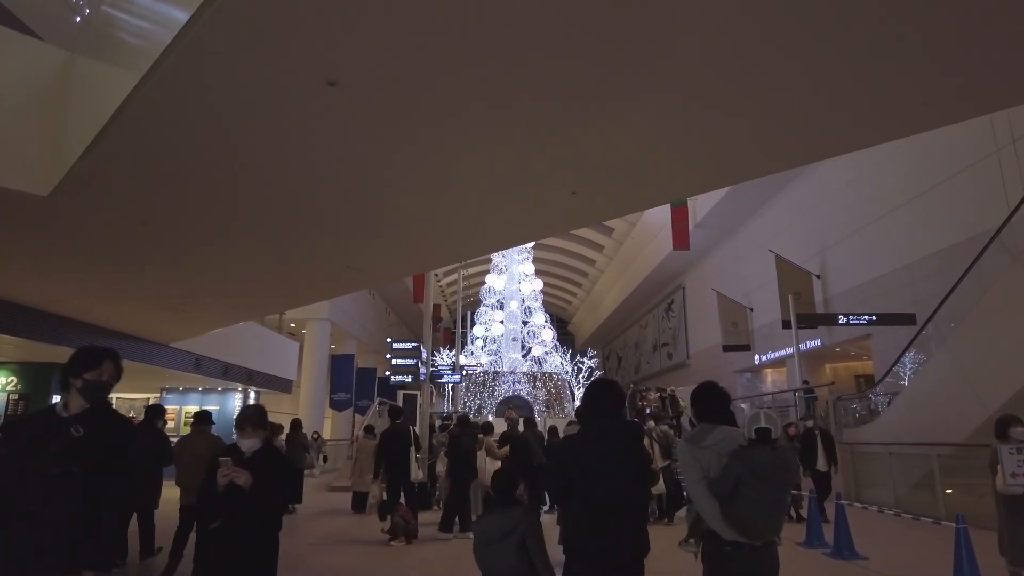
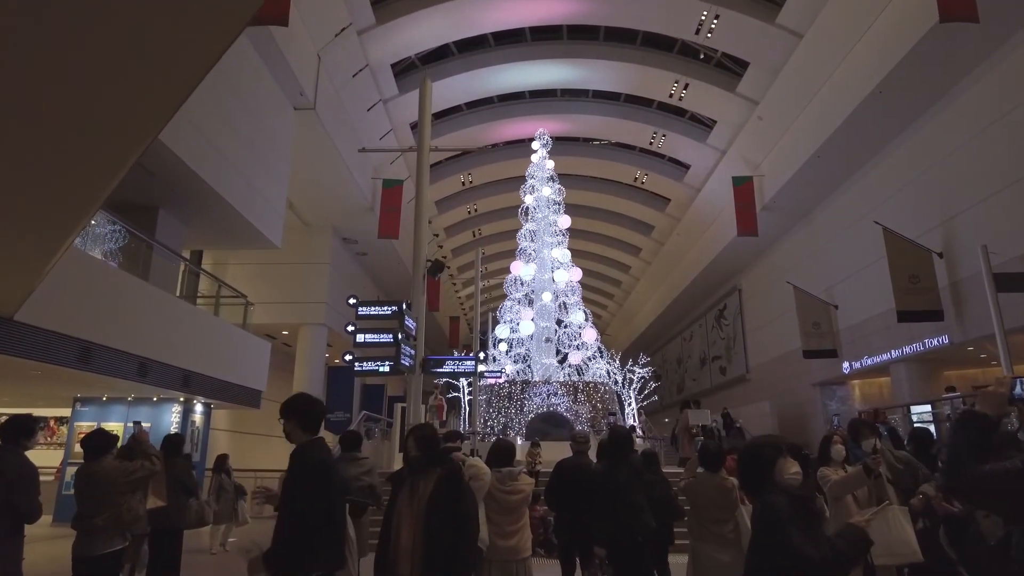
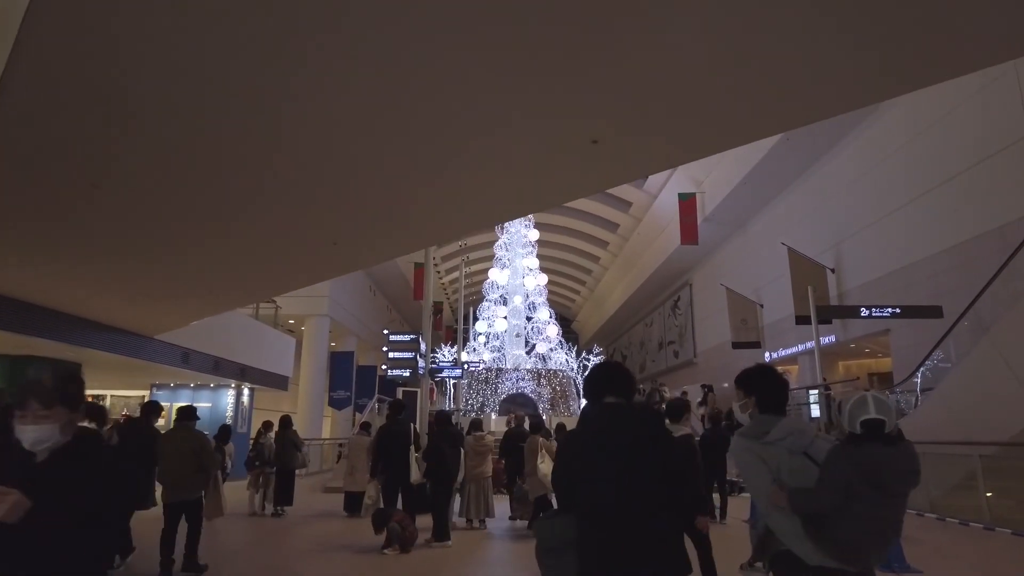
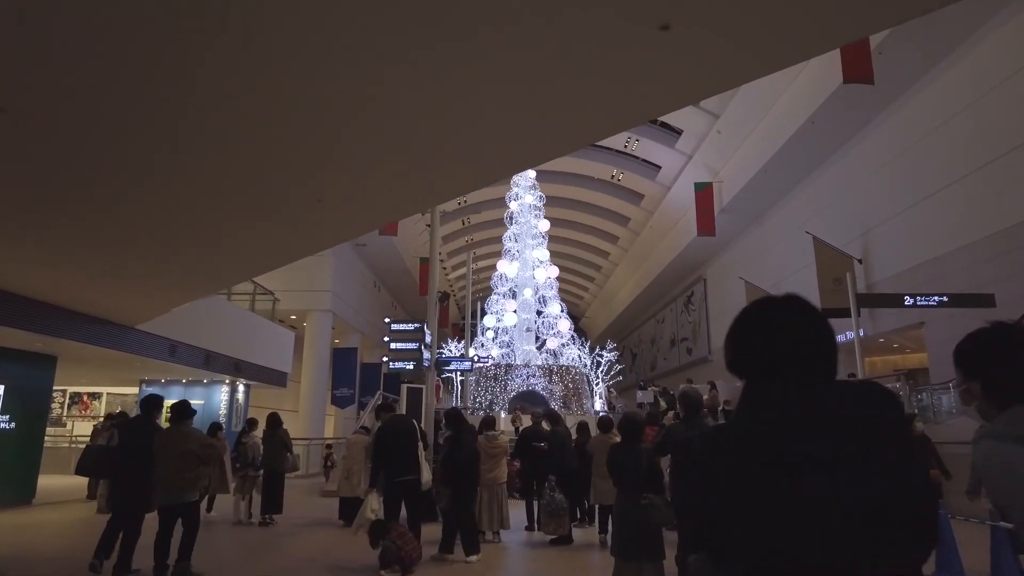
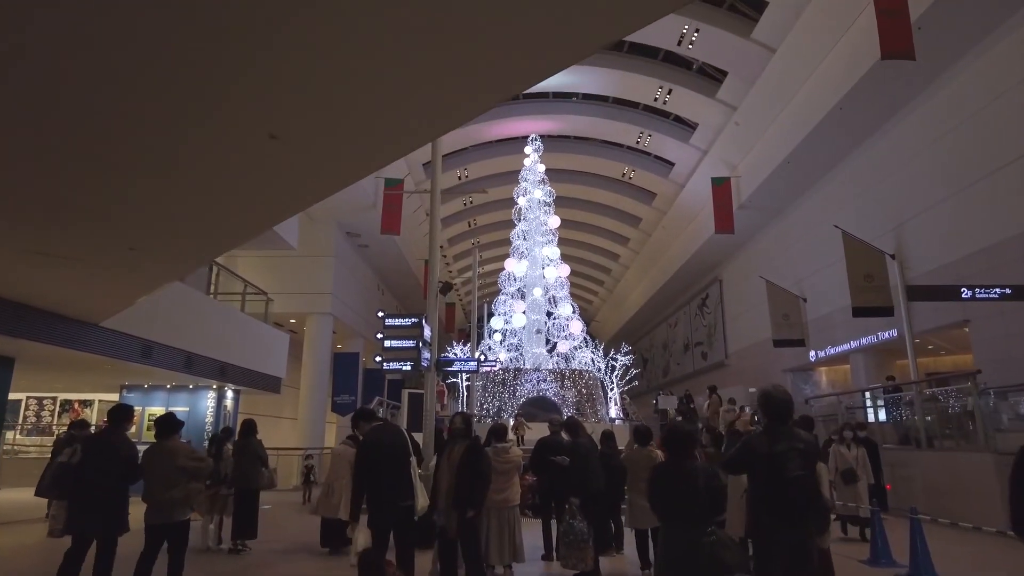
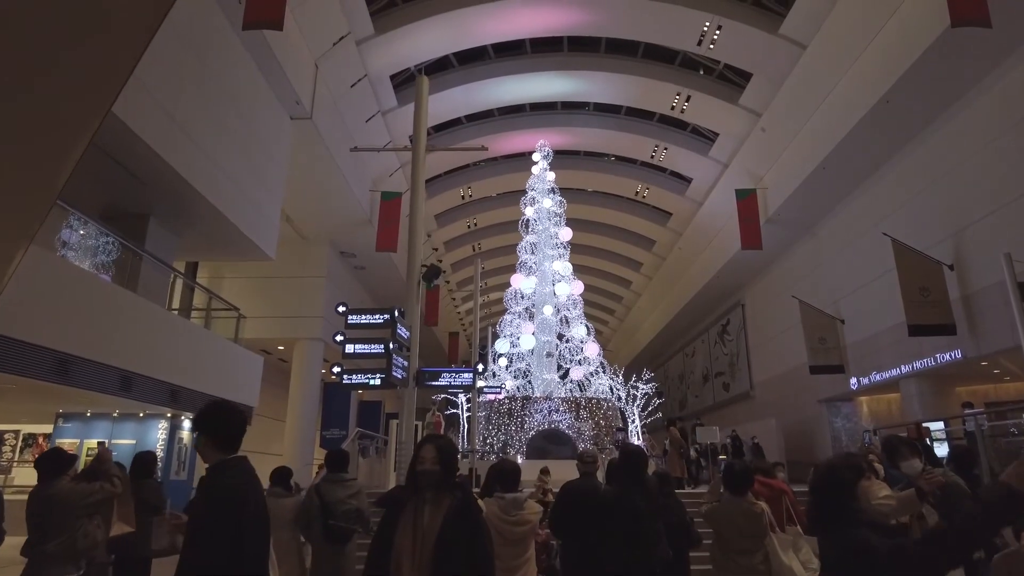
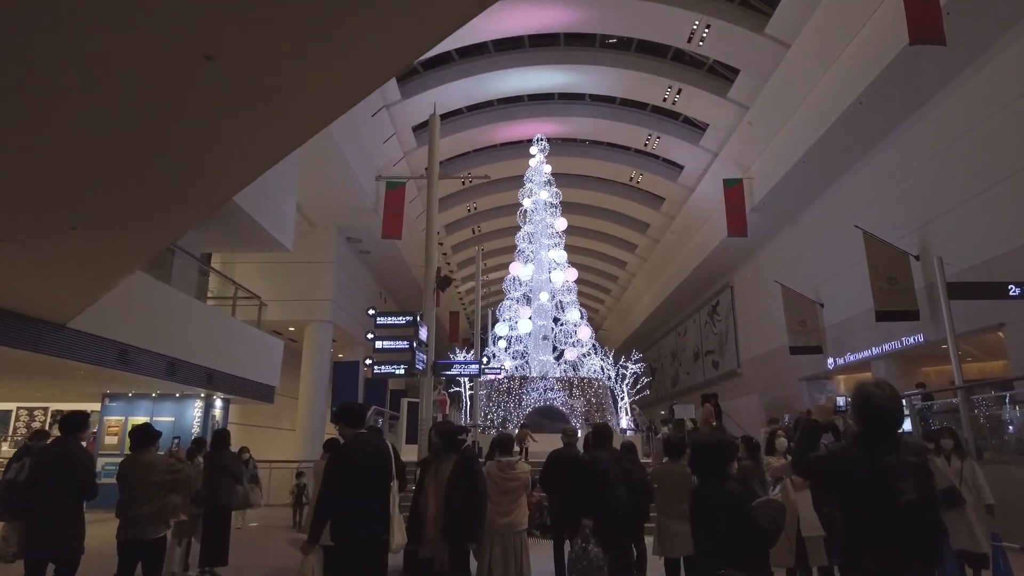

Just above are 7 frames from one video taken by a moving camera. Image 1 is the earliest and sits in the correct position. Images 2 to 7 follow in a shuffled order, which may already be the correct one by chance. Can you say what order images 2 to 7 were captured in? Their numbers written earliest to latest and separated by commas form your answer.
3, 4, 5, 7, 2, 6
